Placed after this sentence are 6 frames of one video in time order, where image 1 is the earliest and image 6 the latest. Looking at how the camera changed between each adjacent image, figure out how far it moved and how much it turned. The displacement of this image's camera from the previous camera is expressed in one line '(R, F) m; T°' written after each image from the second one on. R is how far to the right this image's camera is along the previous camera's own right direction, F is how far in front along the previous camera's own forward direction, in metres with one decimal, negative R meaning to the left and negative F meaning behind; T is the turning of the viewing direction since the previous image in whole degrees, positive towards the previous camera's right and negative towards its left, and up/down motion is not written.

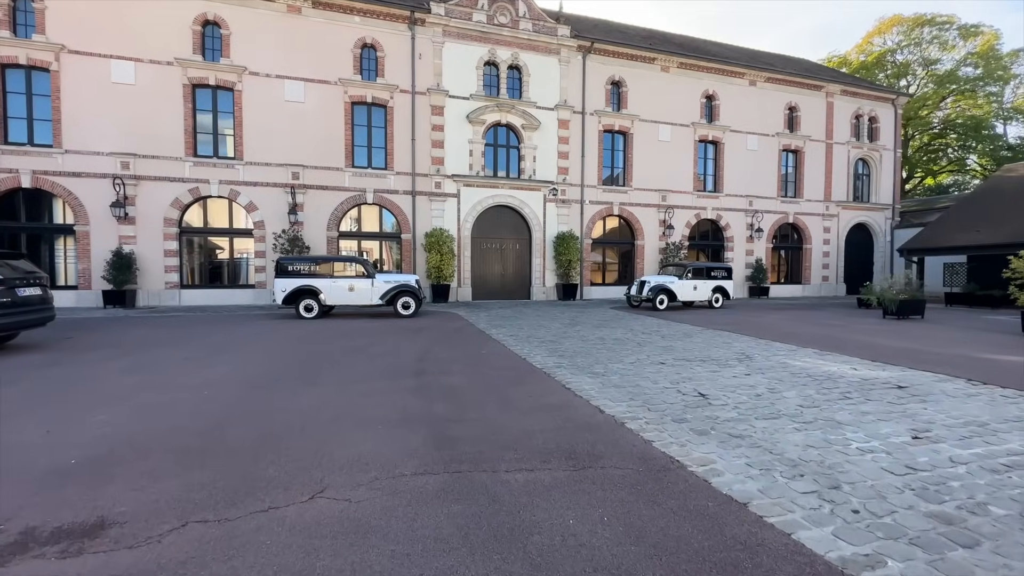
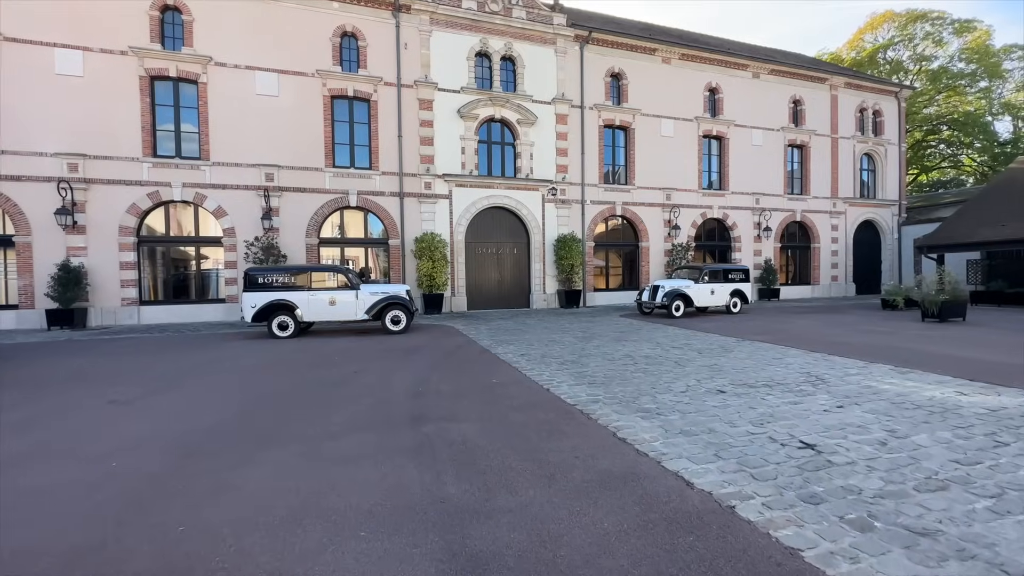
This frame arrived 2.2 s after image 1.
(-0.4, +1.7) m; +1°
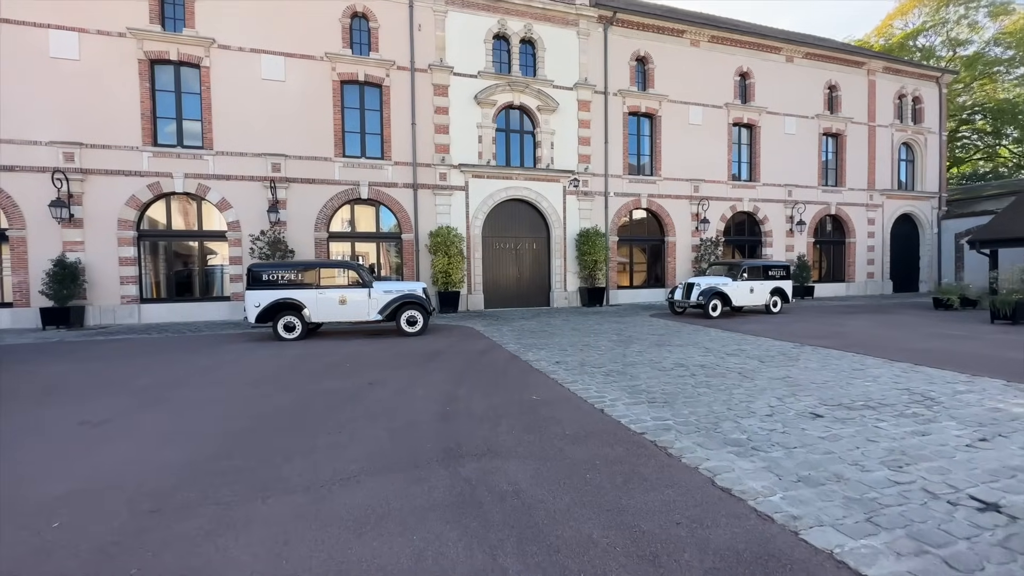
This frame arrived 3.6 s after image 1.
(-0.5, +1.1) m; -1°
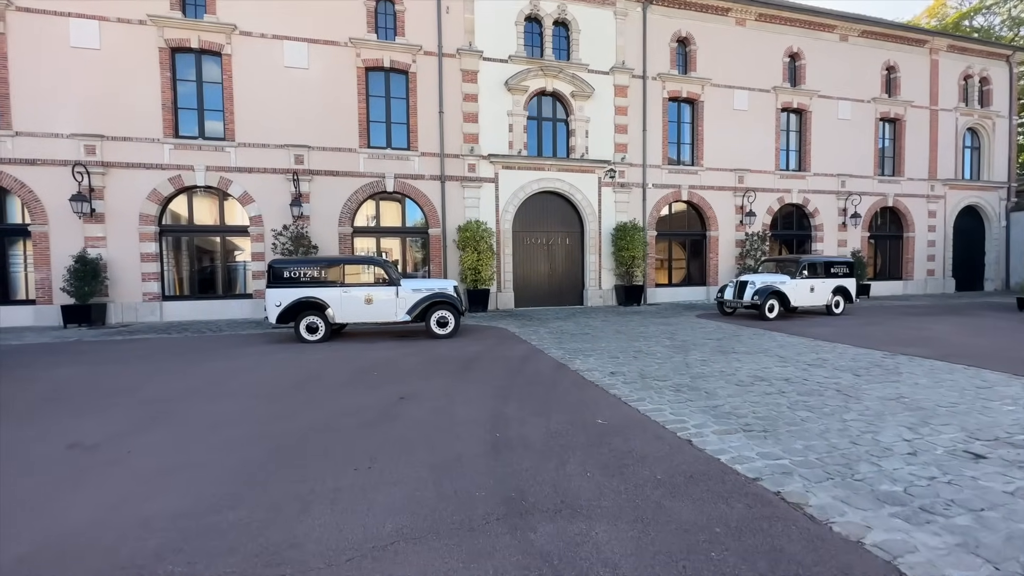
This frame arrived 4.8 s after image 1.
(-0.5, +1.0) m; -3°
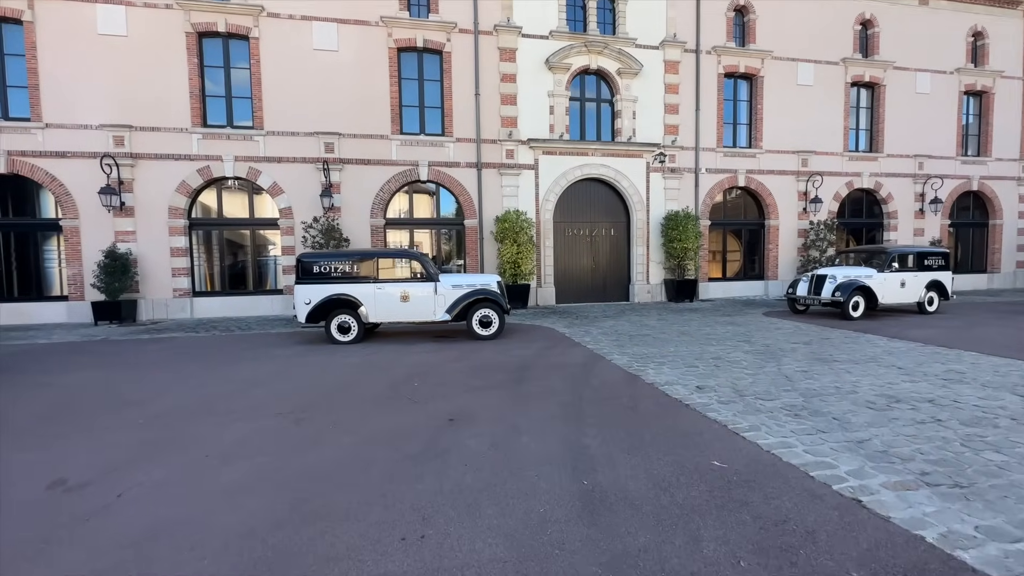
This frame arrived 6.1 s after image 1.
(-0.5, +1.1) m; -3°
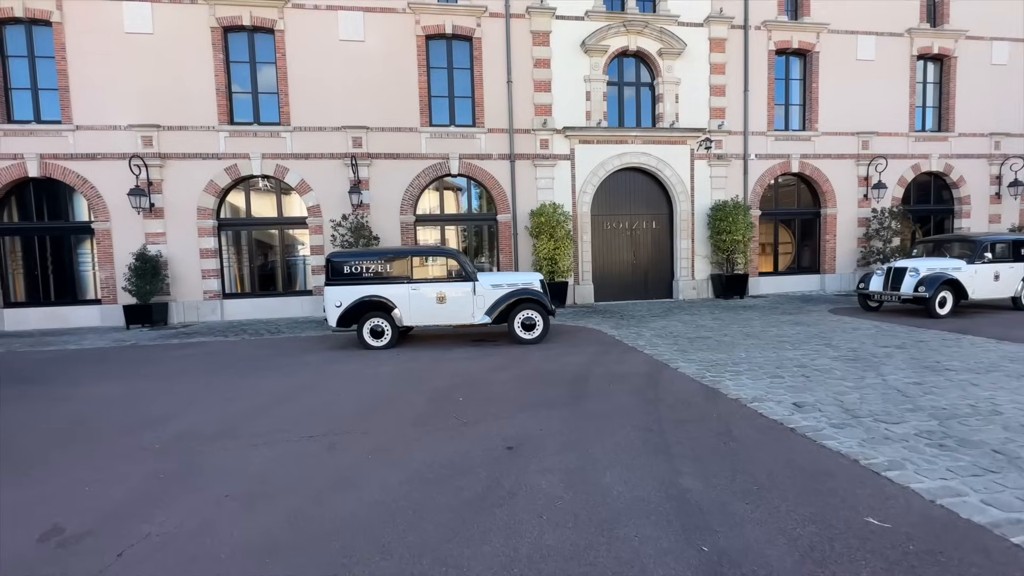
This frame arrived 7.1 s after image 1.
(-0.4, +0.8) m; -3°
